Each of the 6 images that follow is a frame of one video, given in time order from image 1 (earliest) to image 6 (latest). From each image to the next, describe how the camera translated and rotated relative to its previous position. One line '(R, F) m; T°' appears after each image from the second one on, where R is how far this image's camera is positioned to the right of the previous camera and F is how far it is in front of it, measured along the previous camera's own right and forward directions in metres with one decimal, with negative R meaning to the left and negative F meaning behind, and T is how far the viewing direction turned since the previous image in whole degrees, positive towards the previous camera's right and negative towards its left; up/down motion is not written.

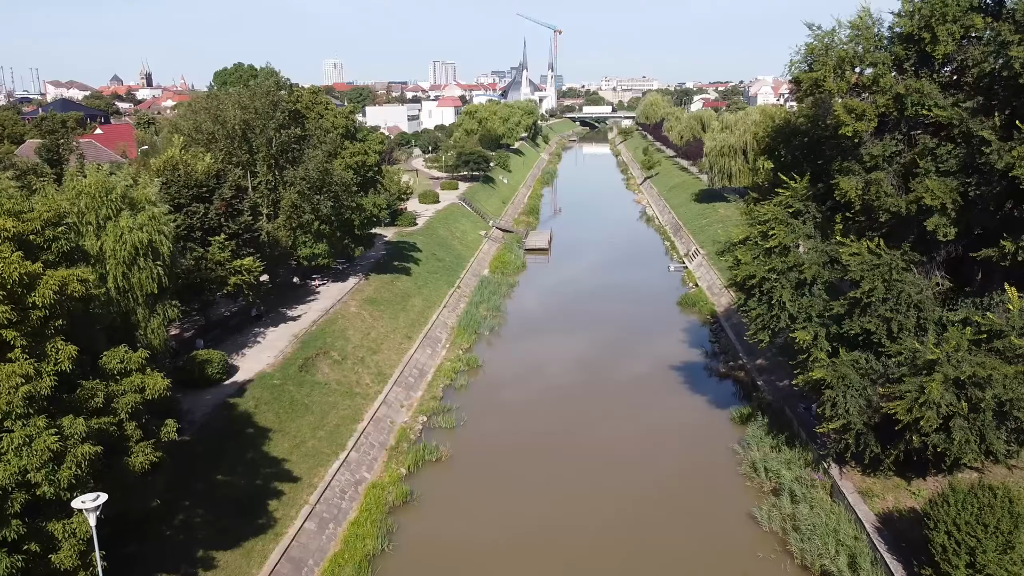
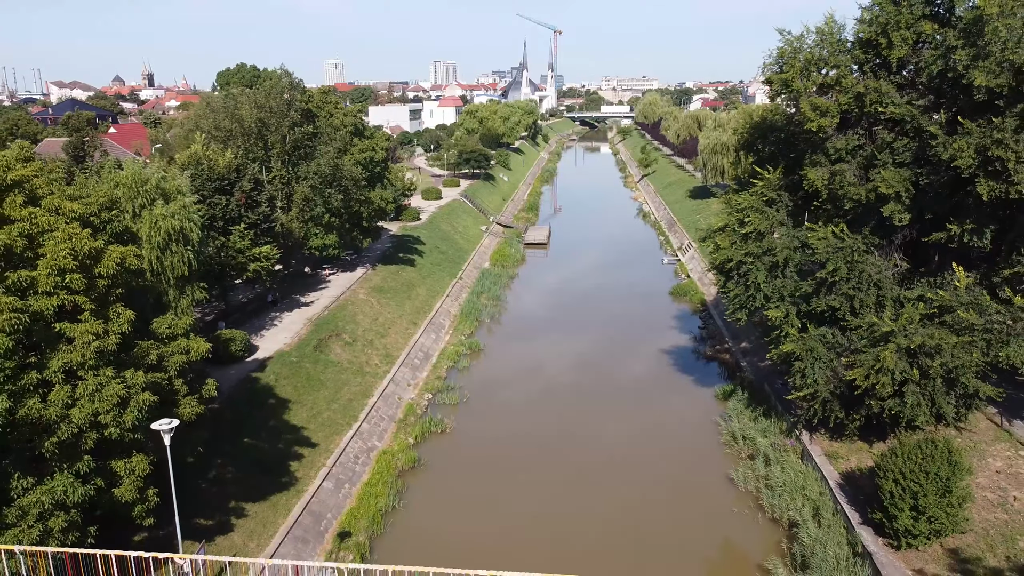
(+0.1, -1.3) m; 0°
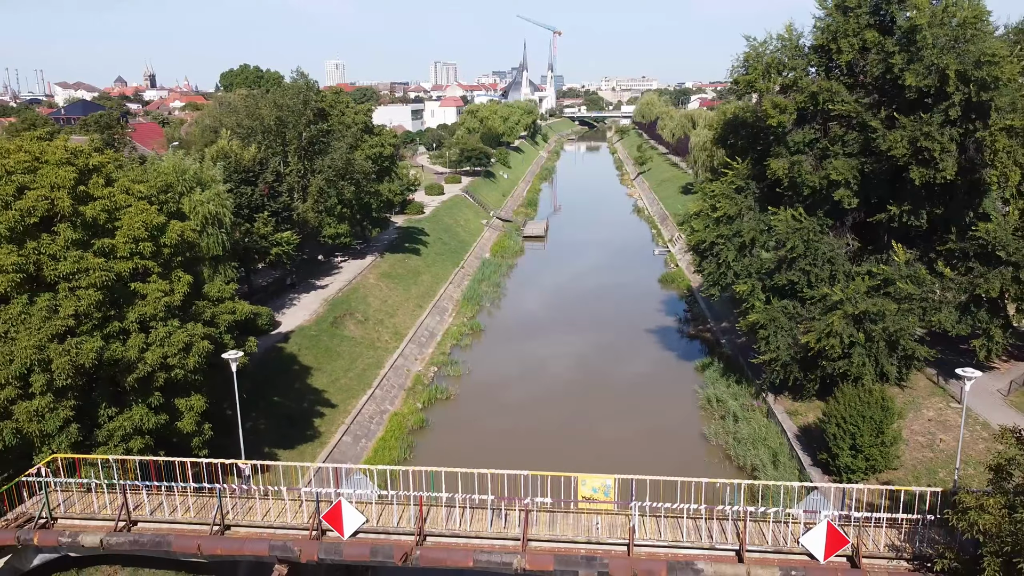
(+0.1, -1.8) m; 0°
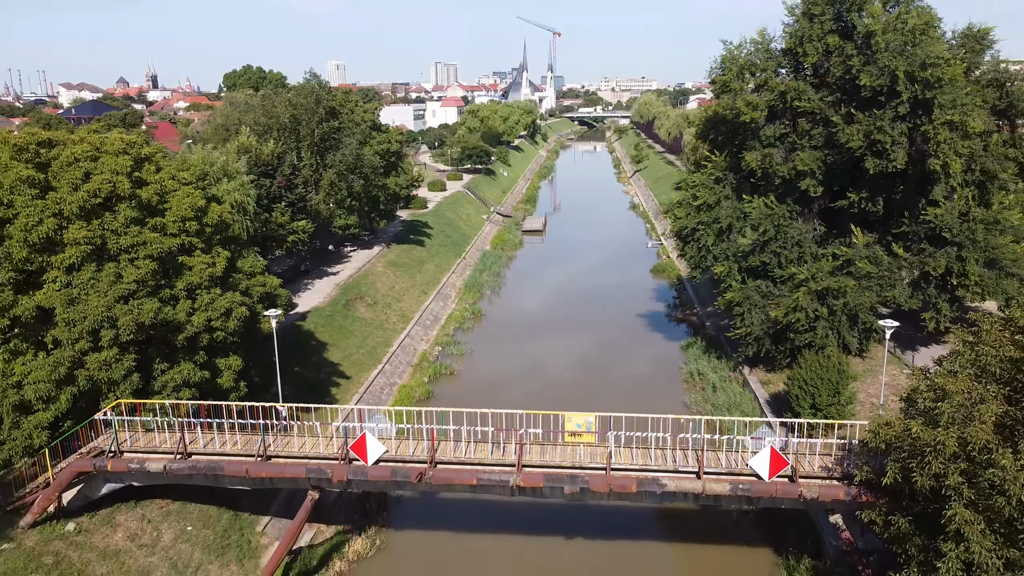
(+0.1, -1.6) m; 0°
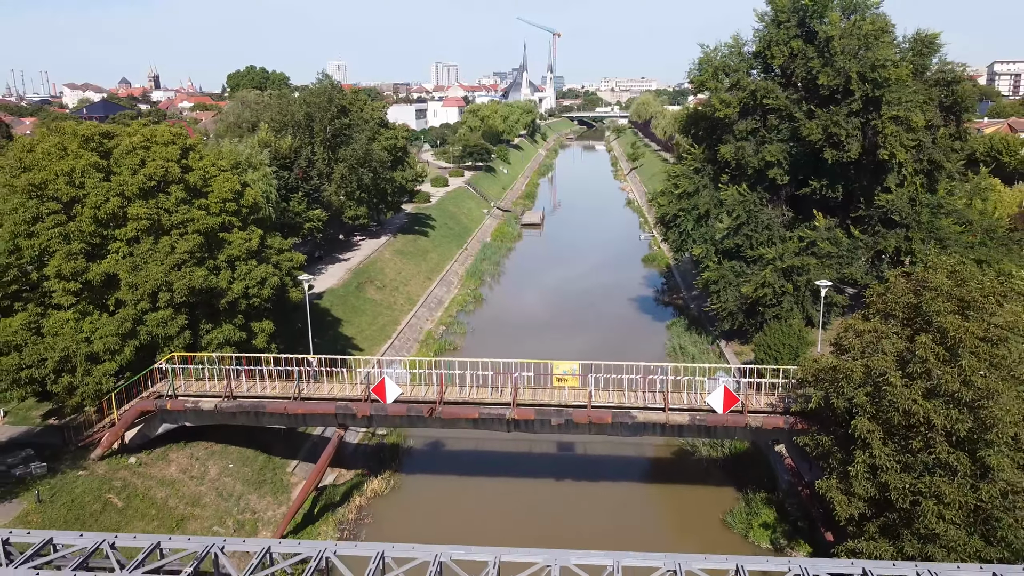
(+0.1, -1.8) m; 0°
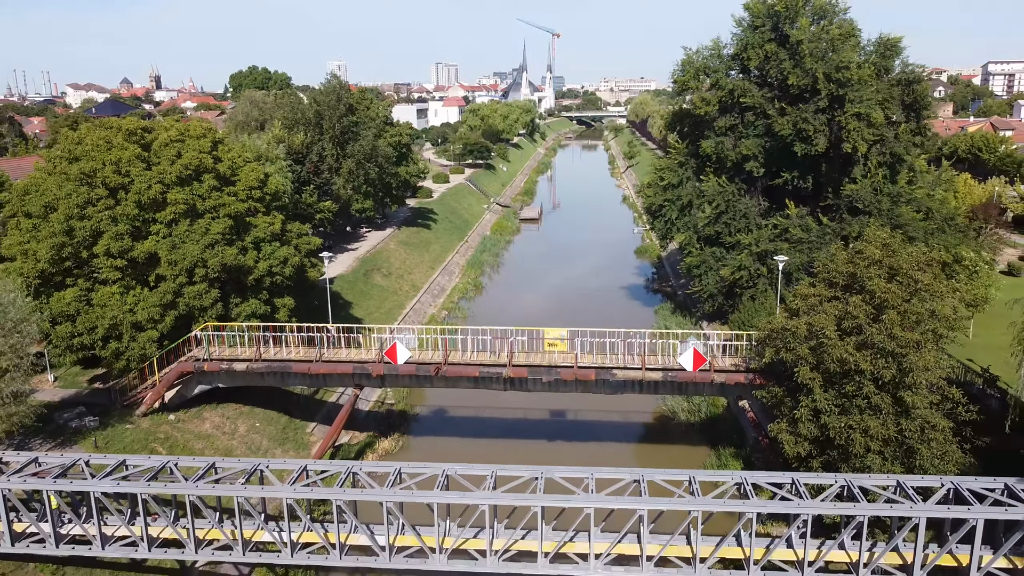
(+0.1, -1.6) m; 0°
